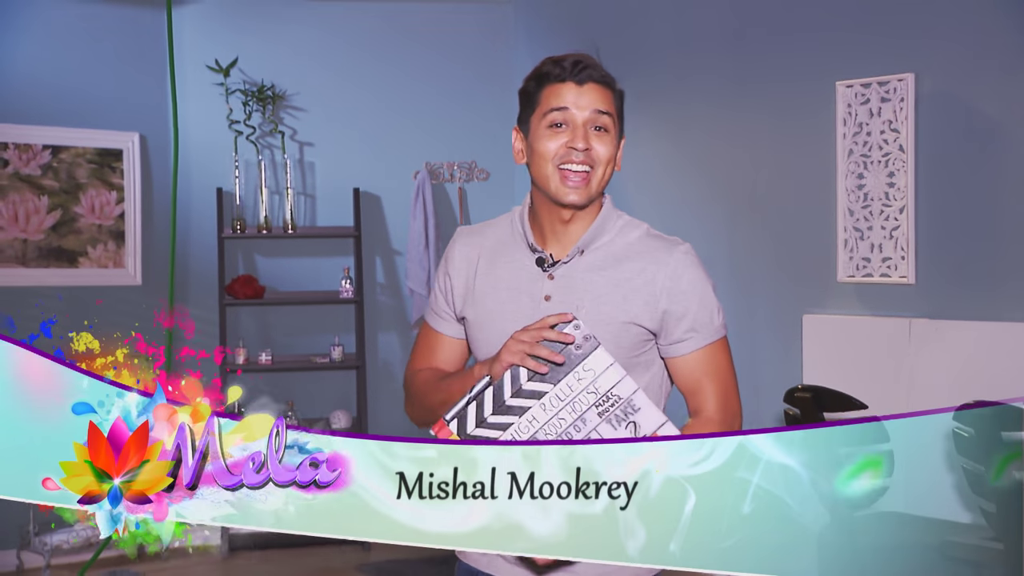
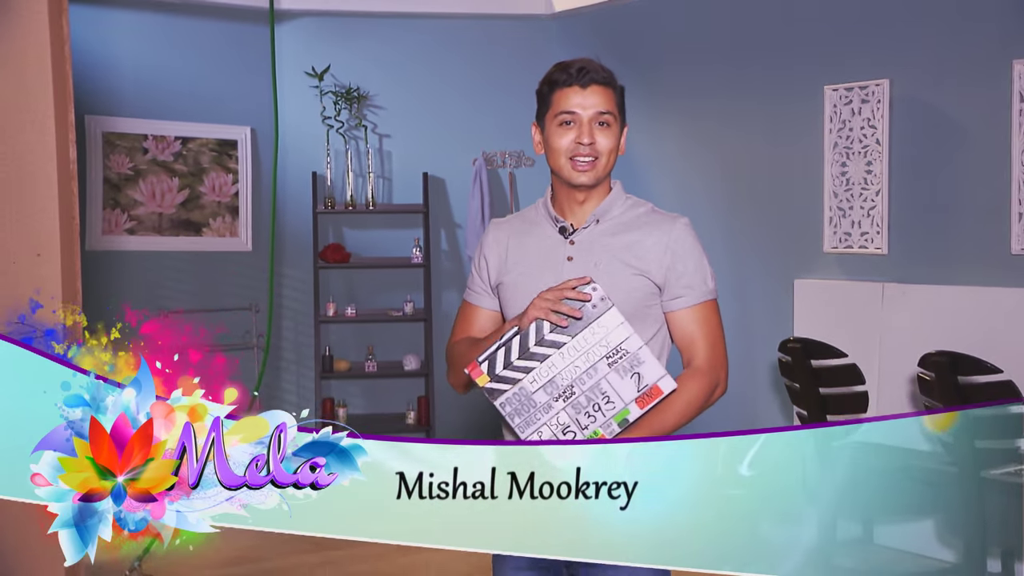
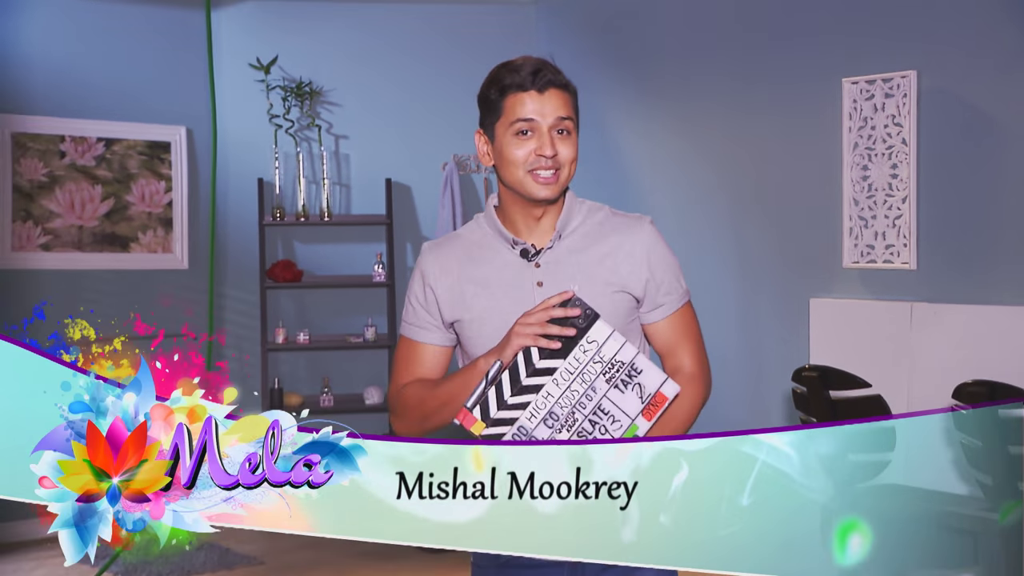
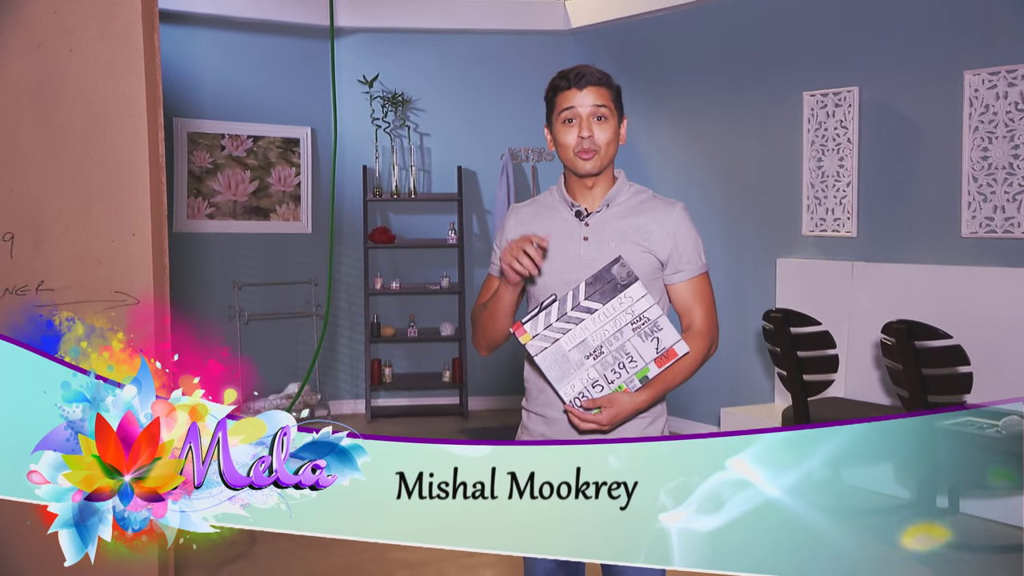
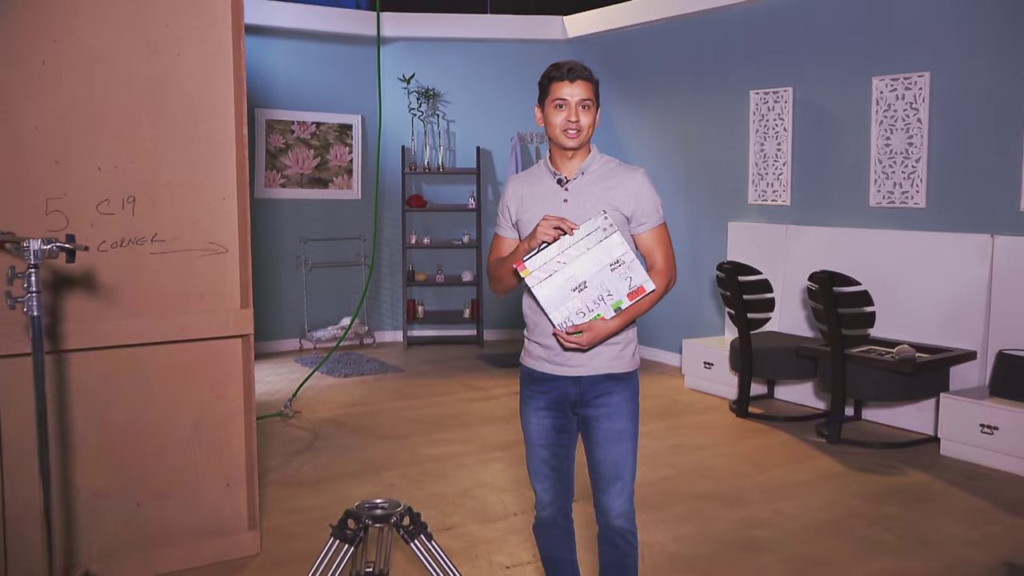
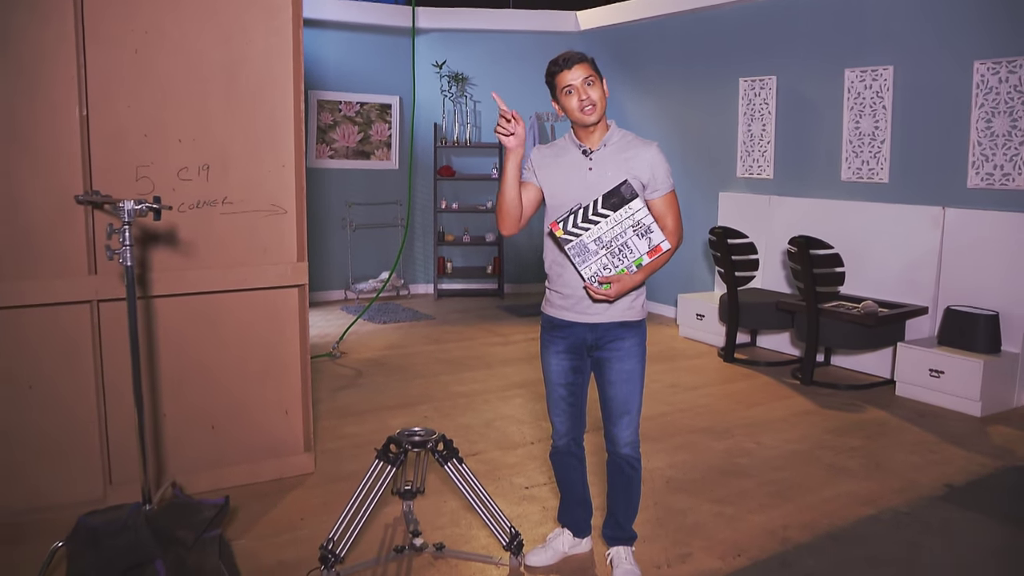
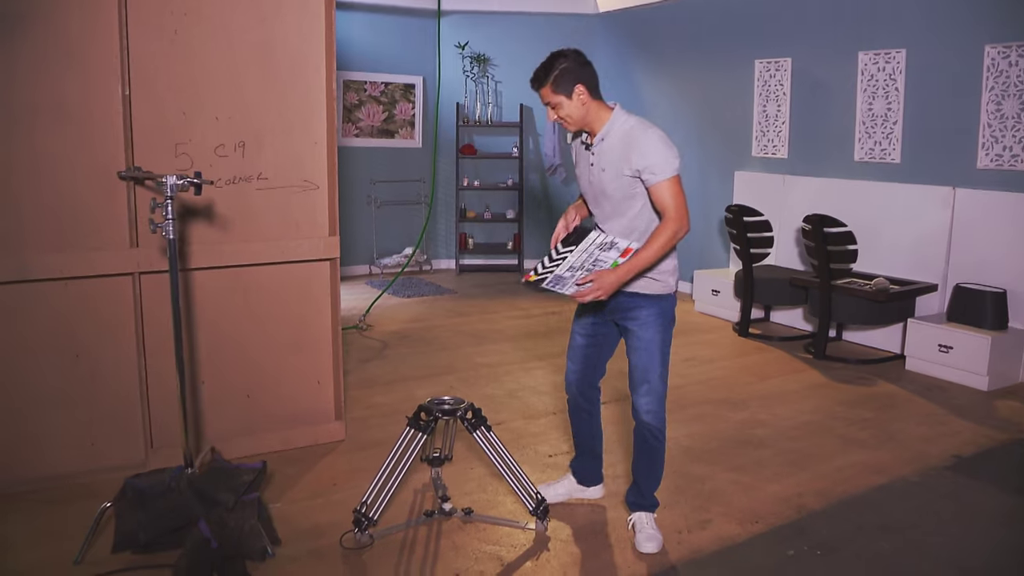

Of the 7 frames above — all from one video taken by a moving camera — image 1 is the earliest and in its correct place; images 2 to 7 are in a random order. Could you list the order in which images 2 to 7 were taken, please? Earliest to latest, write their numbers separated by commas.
3, 2, 4, 5, 6, 7
